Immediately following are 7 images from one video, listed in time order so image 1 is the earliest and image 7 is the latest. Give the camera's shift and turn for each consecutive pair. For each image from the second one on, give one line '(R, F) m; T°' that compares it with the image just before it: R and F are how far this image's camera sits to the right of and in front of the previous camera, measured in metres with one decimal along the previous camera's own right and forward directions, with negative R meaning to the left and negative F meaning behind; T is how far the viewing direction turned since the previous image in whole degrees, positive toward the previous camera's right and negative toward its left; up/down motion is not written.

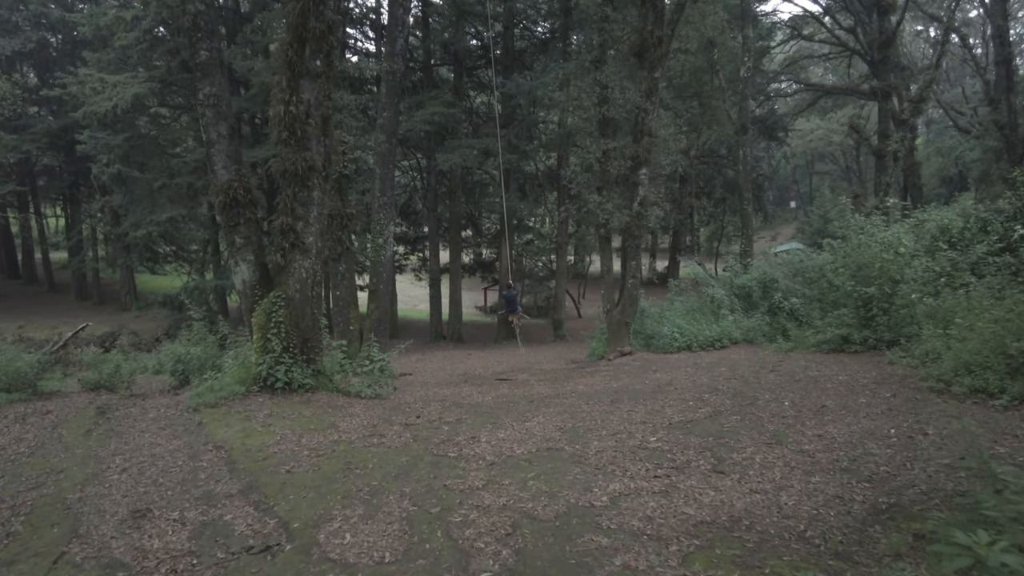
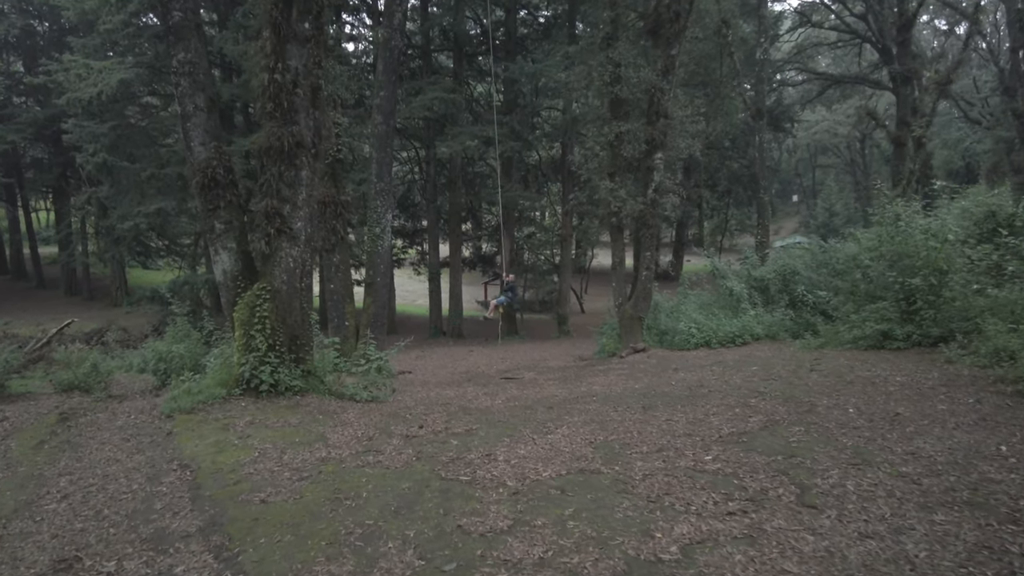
(-0.2, +1.0) m; 0°
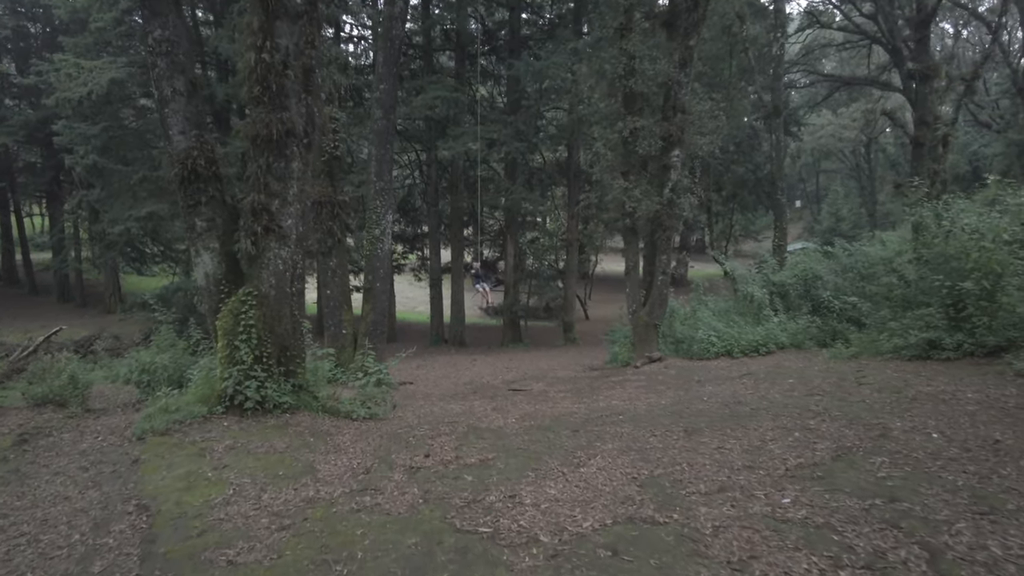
(-0.2, +0.9) m; 0°
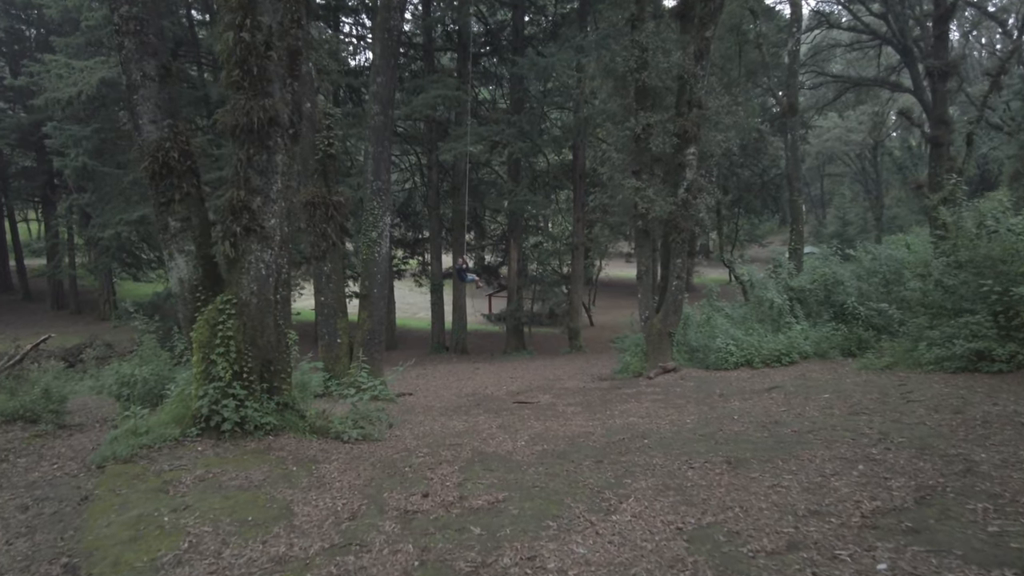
(-0.1, +0.8) m; 0°
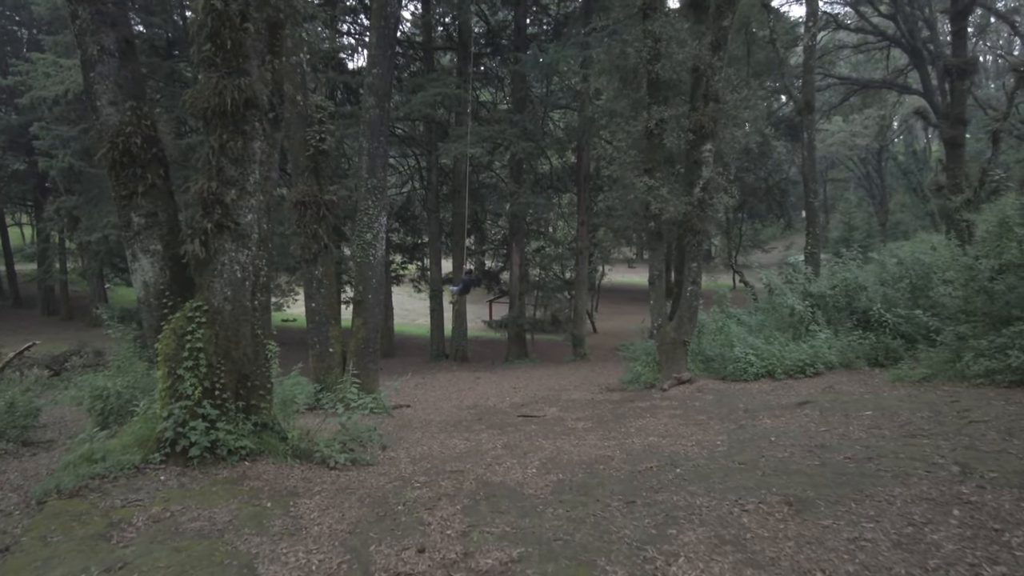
(-0.1, +0.8) m; 0°
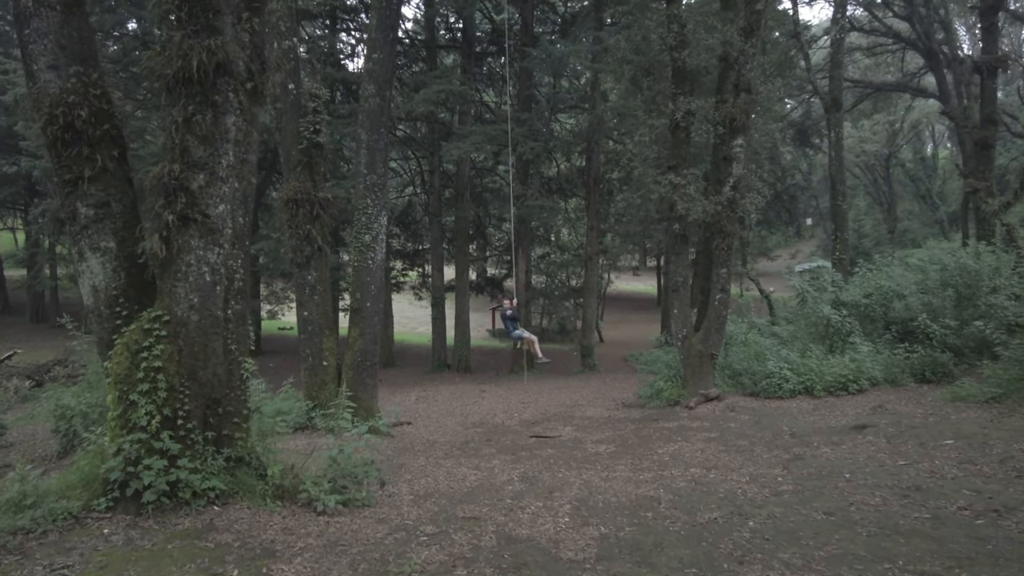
(-0.2, +1.0) m; 0°
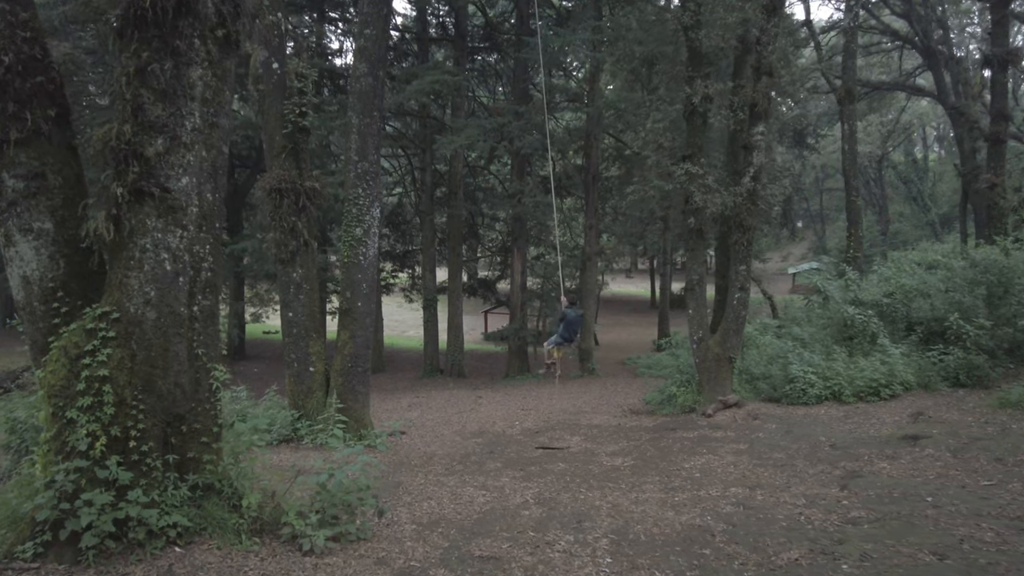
(-0.2, +0.9) m; +1°
